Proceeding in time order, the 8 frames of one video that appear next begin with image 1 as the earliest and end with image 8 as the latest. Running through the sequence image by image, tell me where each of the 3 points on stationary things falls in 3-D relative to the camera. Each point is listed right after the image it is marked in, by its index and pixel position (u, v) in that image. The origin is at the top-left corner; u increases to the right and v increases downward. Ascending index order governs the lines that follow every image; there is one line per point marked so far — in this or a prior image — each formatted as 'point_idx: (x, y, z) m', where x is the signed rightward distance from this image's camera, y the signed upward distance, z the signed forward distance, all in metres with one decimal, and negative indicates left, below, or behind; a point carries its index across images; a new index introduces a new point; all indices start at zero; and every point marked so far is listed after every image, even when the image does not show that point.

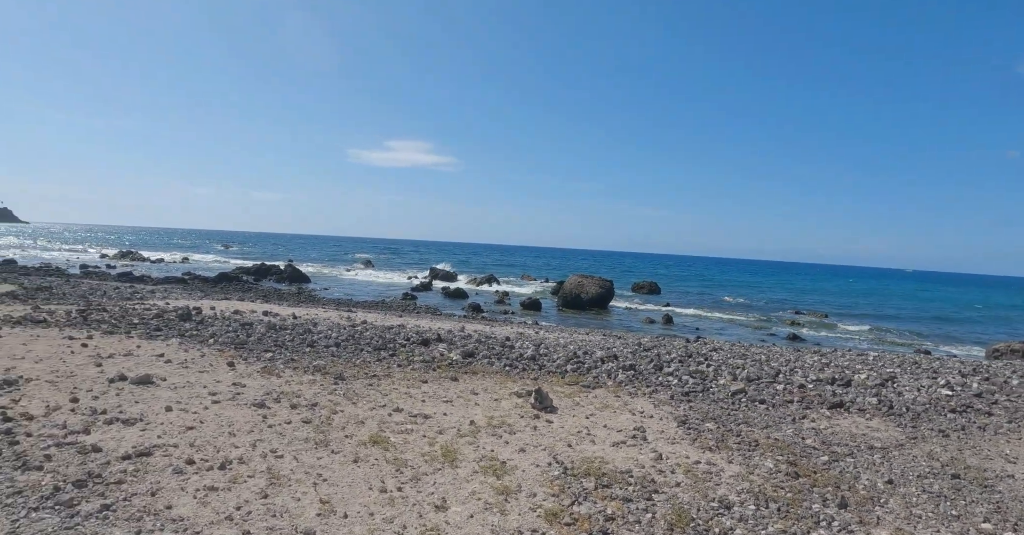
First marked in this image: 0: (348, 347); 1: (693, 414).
0: (-4.6, -2.3, +16.2) m
1: (+4.8, -3.7, +14.6) m
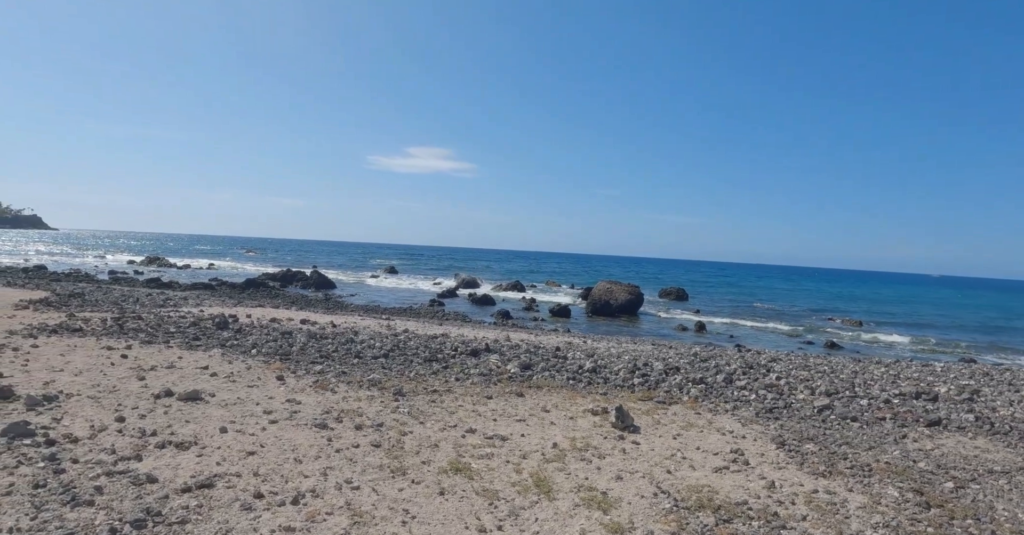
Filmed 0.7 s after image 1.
0: (-3.0, -2.4, +15.1) m
1: (+6.4, -3.8, +13.2) m
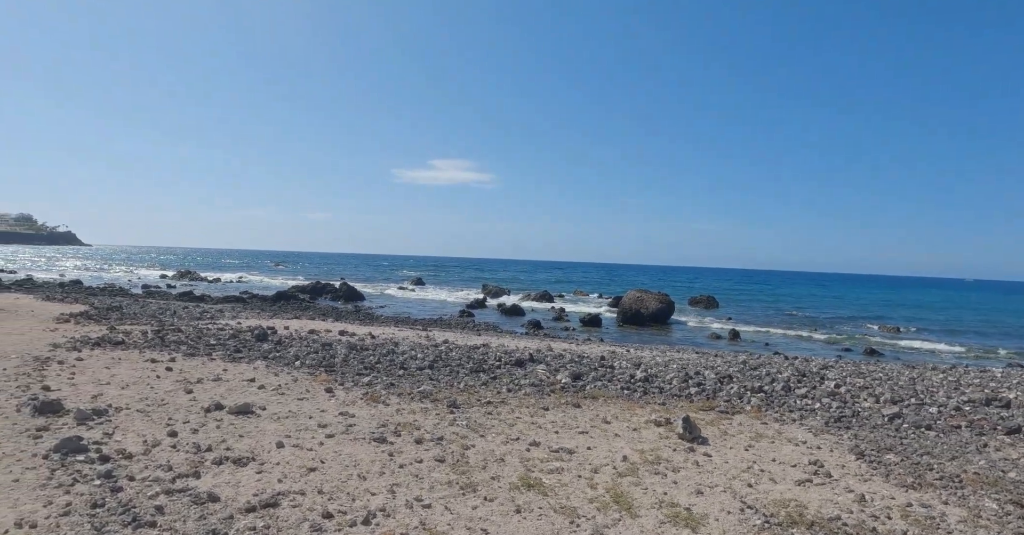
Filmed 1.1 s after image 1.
0: (-1.7, -2.6, +14.6) m
1: (+7.6, -3.8, +12.3) m
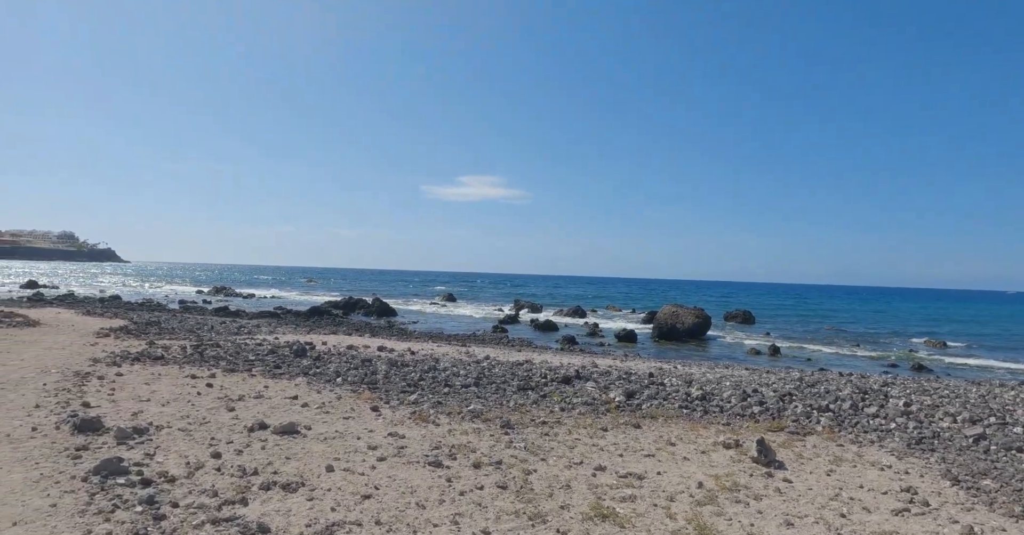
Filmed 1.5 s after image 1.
0: (-0.5, -2.9, +13.9) m
1: (+8.7, -4.0, +11.2) m
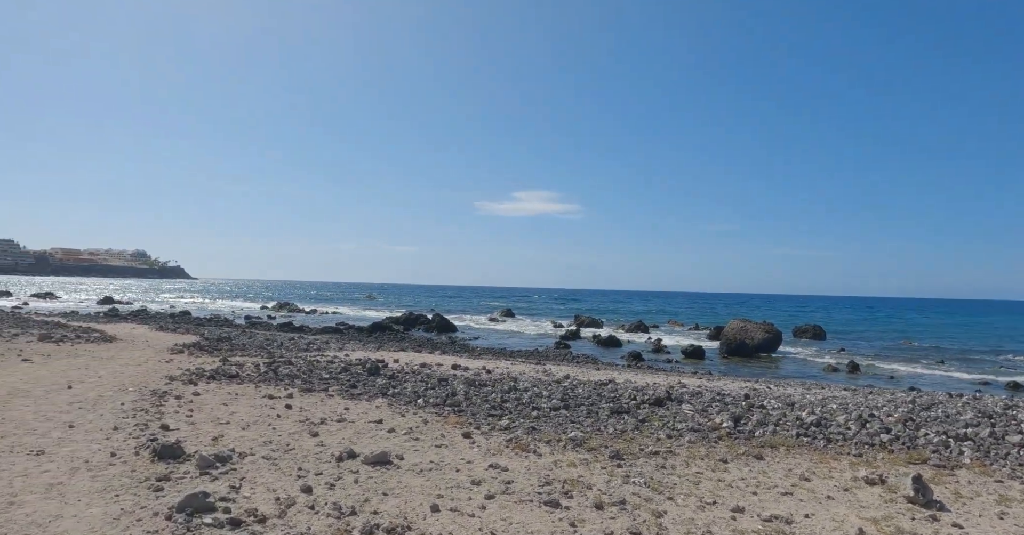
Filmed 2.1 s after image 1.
0: (+1.5, -3.1, +12.7) m
1: (+10.5, -4.0, +9.2) m
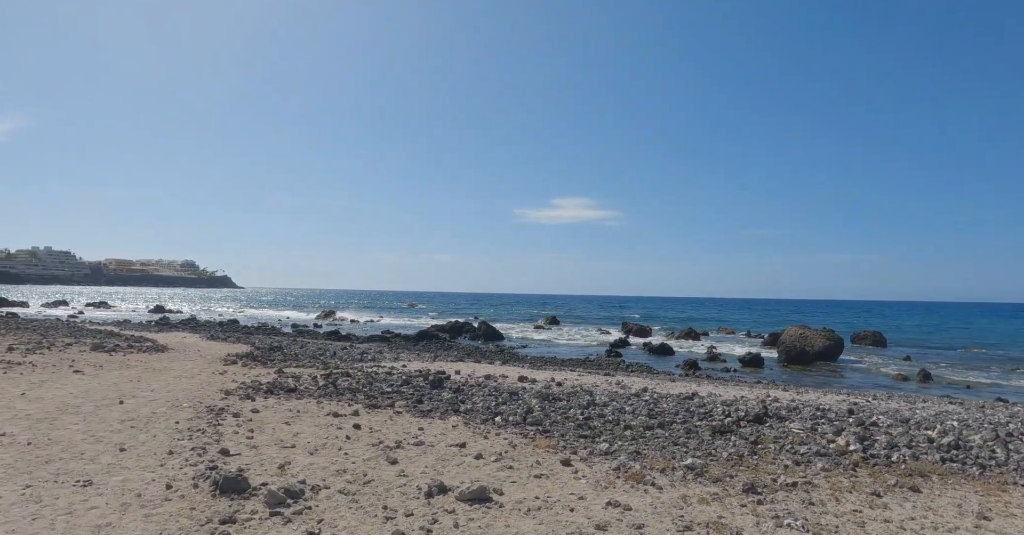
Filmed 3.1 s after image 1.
0: (+3.2, -3.1, +11.2) m
1: (+12.0, -3.9, +7.1) m
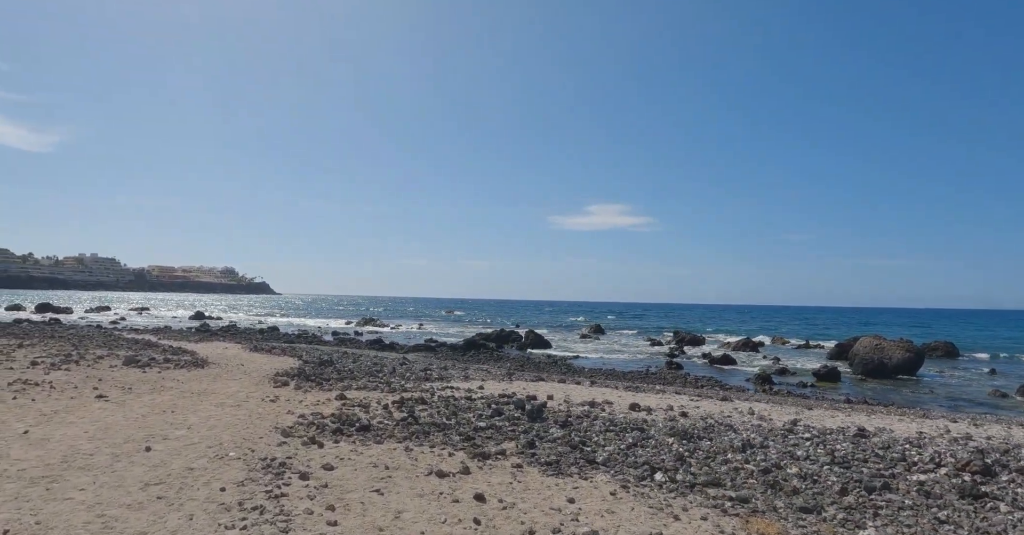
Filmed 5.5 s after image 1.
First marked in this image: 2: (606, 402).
0: (+5.5, -3.1, +7.9) m
1: (+14.0, -3.8, +3.4) m
2: (+2.2, -3.2, +14.0) m
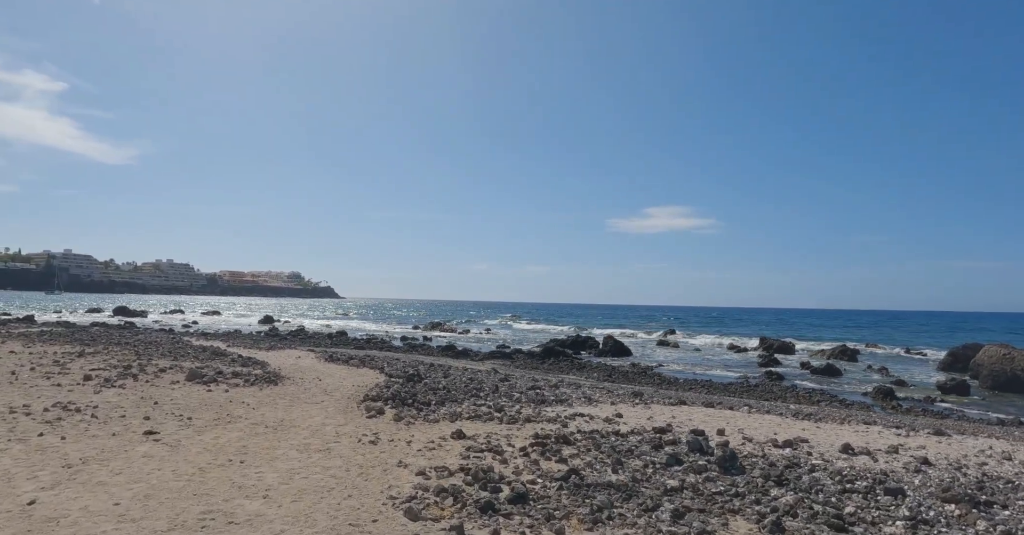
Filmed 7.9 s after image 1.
0: (+7.8, -2.8, +4.0) m
1: (+15.9, -3.5, -1.3) m
2: (+5.1, -3.0, +10.4) m
